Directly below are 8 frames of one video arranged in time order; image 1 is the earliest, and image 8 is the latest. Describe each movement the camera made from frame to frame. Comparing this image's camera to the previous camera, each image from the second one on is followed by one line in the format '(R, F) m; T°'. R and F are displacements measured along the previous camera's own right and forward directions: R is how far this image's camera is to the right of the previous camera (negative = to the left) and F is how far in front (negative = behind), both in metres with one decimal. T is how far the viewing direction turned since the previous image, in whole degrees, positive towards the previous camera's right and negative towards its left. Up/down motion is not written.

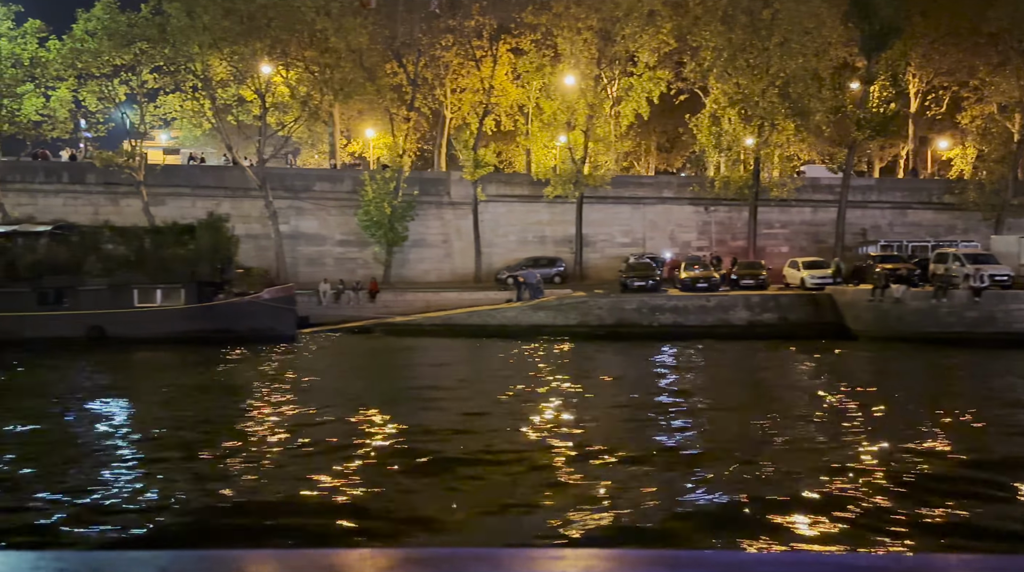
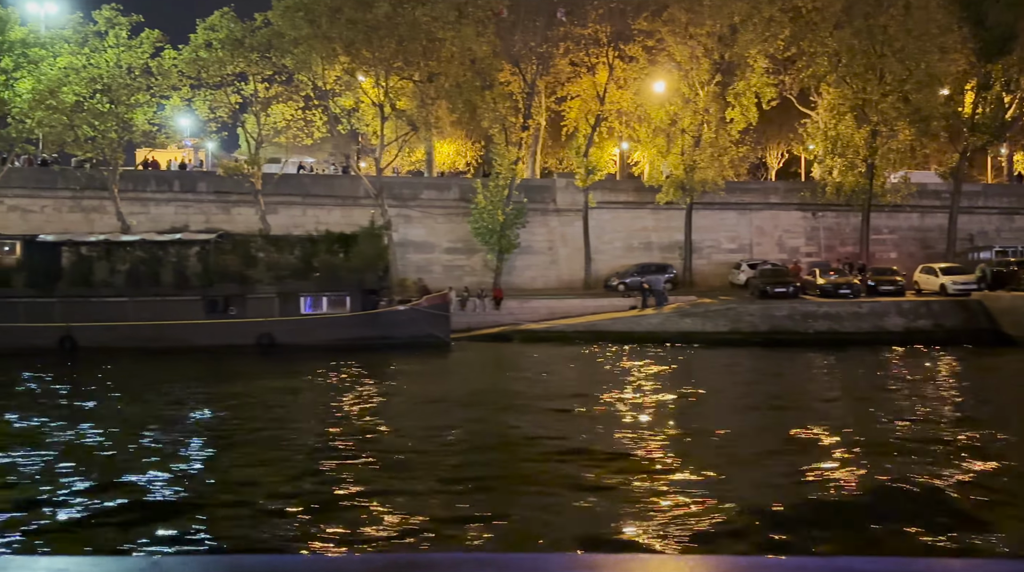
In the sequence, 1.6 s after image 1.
(-3.5, 0.0) m; -1°
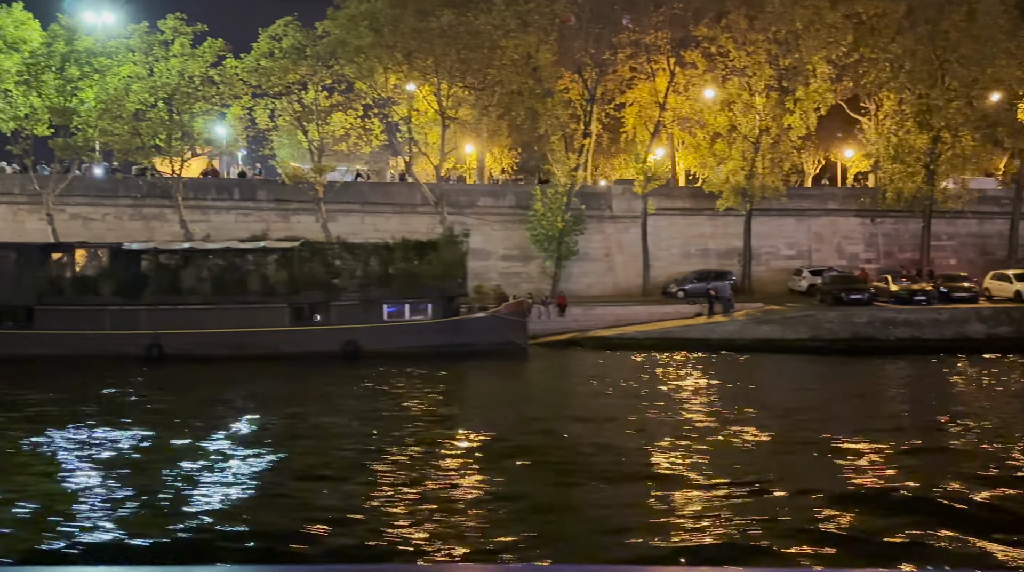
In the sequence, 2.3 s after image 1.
(-1.6, 0.0) m; -1°
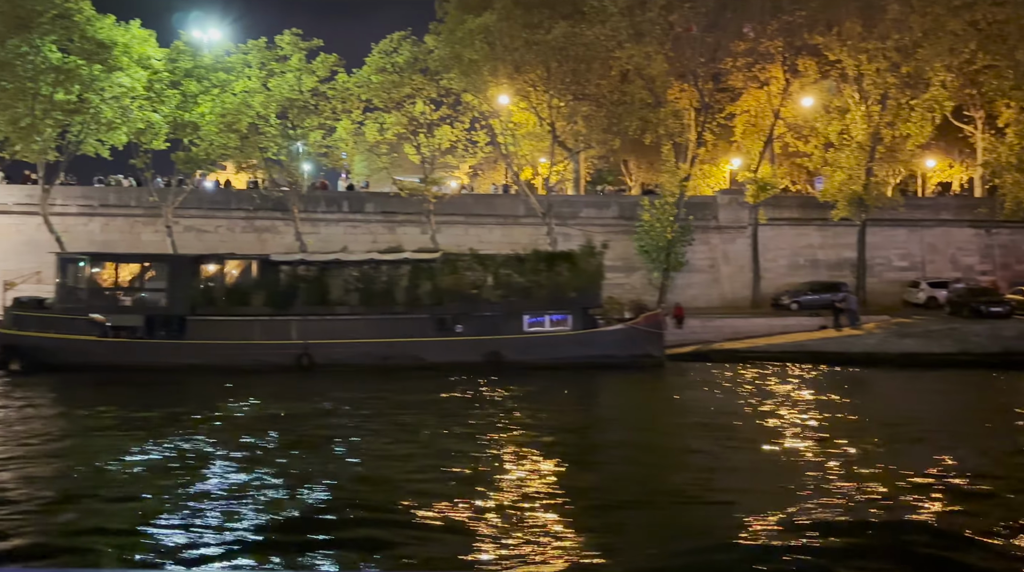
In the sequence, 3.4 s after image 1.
(-2.2, -0.1) m; -3°
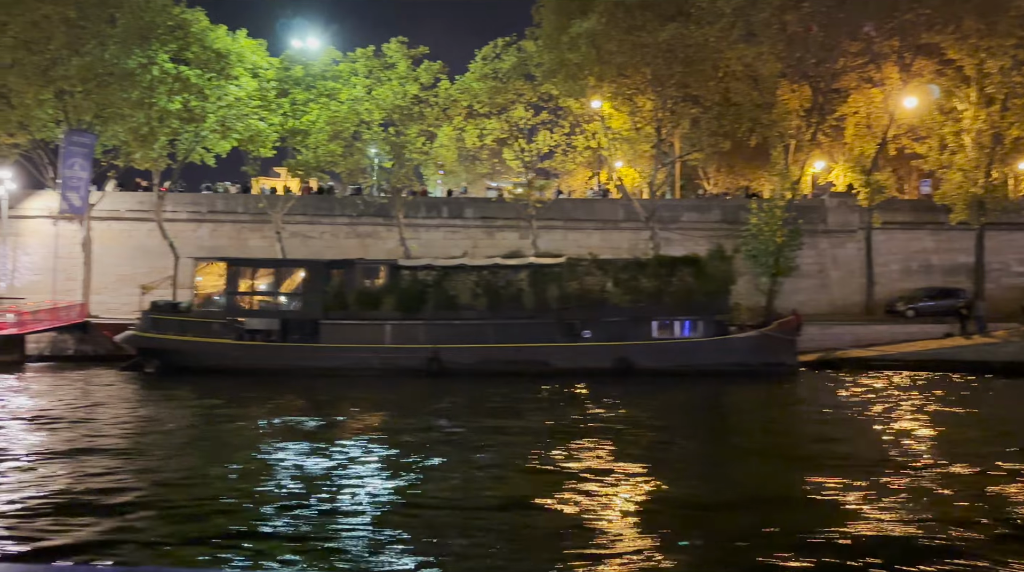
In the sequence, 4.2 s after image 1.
(-1.6, +0.1) m; -4°
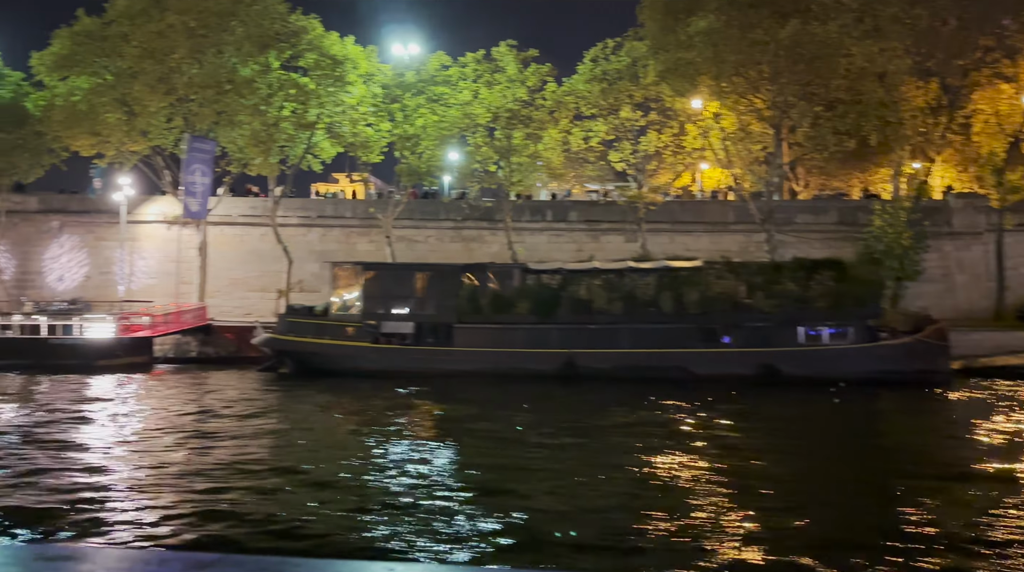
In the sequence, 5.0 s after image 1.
(-1.6, +0.2) m; -4°
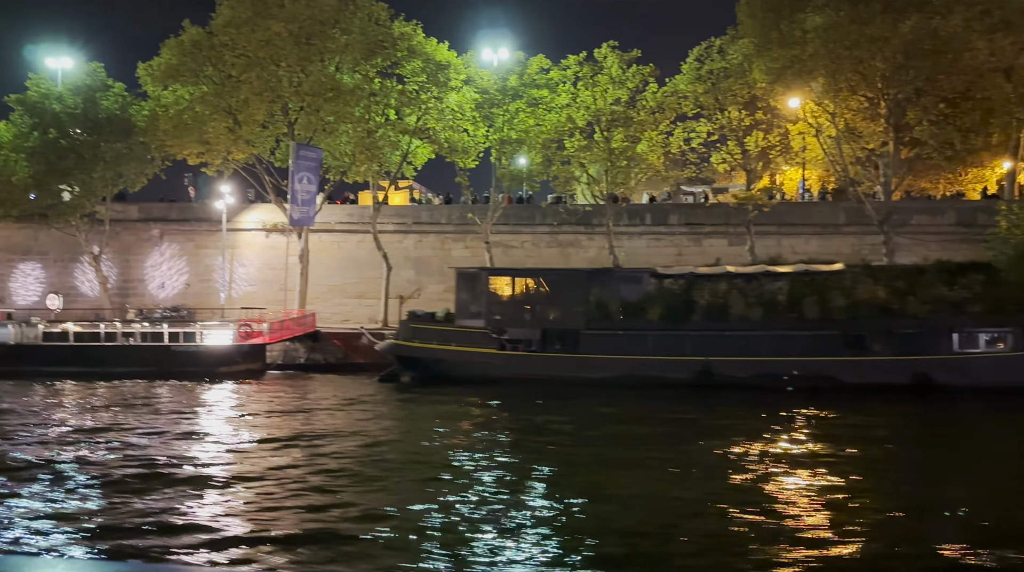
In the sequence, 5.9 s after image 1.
(-1.7, +0.5) m; -4°
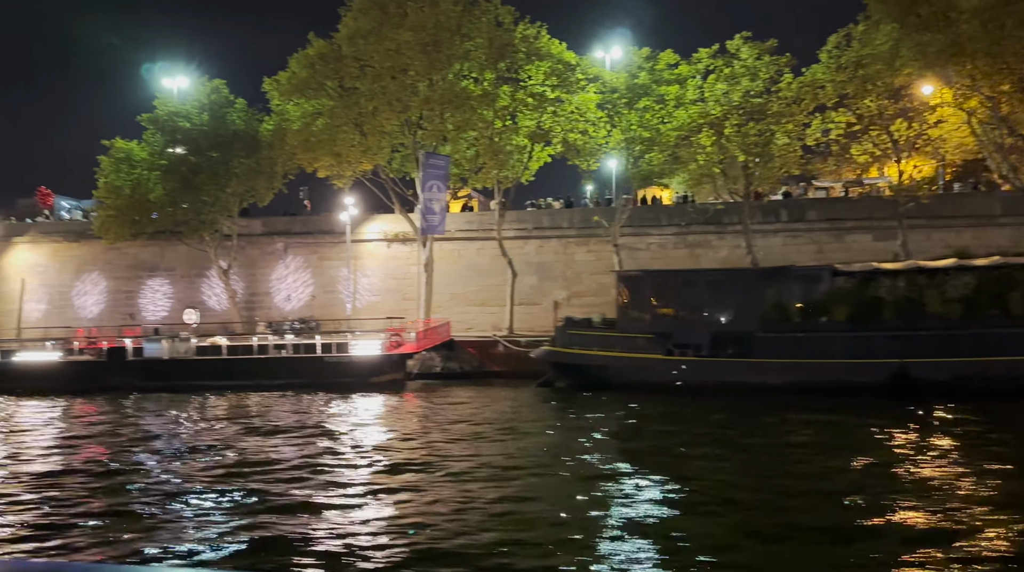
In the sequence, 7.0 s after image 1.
(-2.1, +0.7) m; -5°
